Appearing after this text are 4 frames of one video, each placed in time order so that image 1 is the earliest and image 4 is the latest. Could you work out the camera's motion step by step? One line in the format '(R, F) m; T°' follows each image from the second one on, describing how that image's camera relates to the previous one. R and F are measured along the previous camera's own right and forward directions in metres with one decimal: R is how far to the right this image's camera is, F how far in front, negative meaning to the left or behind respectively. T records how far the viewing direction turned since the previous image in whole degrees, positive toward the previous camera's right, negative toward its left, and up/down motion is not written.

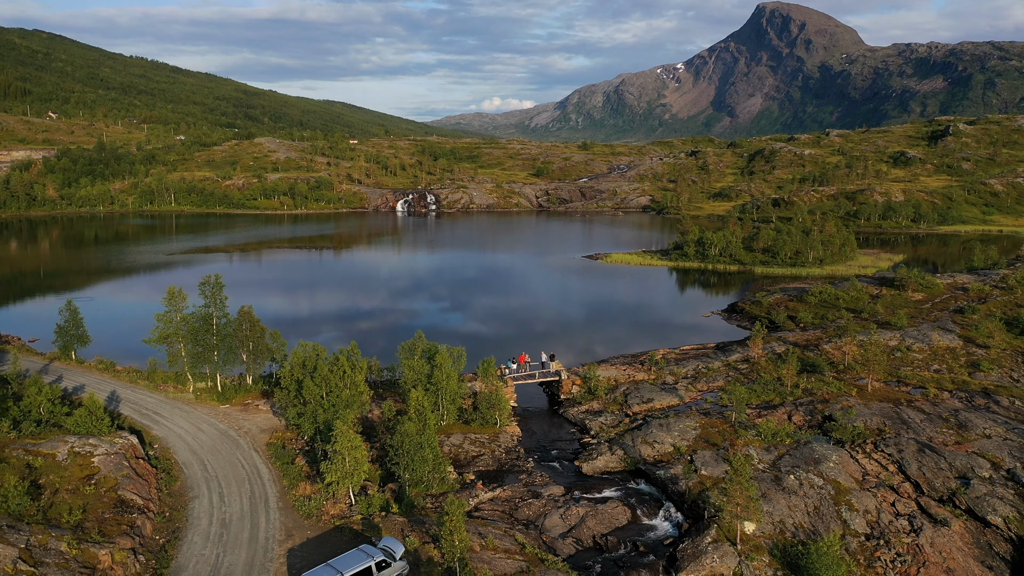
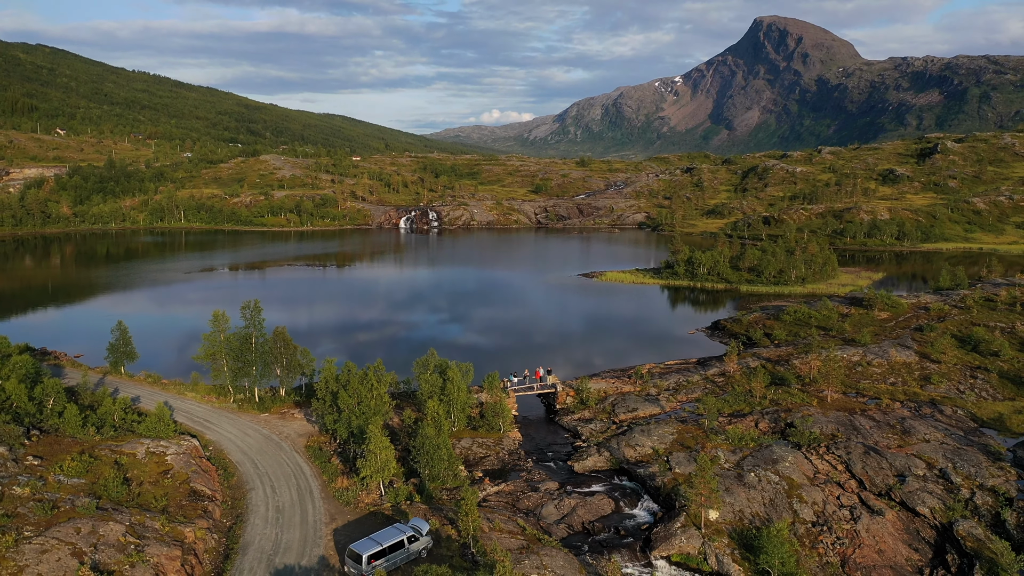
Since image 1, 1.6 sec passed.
(-0.2, -5.9) m; 0°
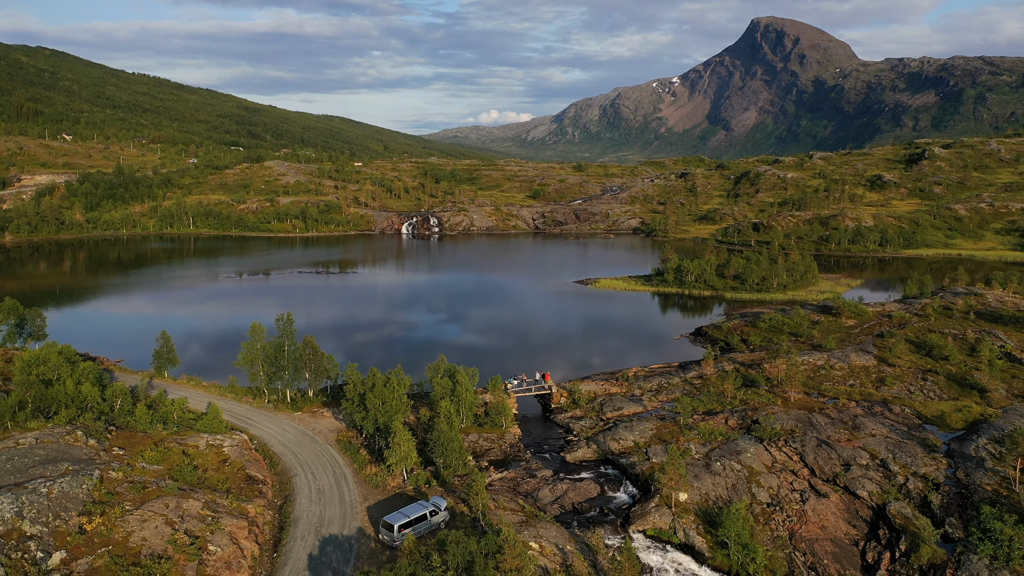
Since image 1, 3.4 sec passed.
(-0.2, -6.6) m; 0°
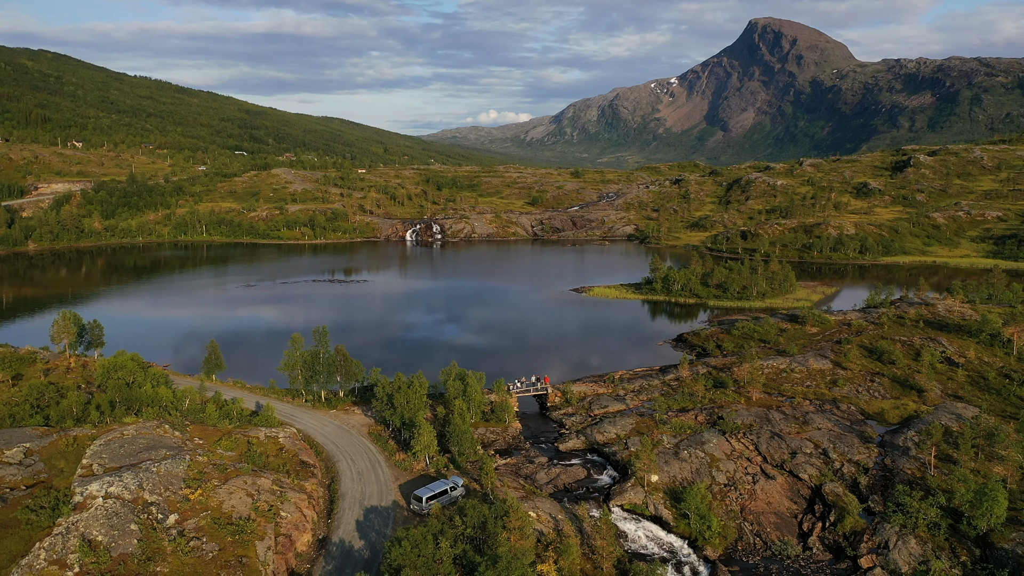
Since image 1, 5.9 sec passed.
(-0.2, -9.3) m; 0°
